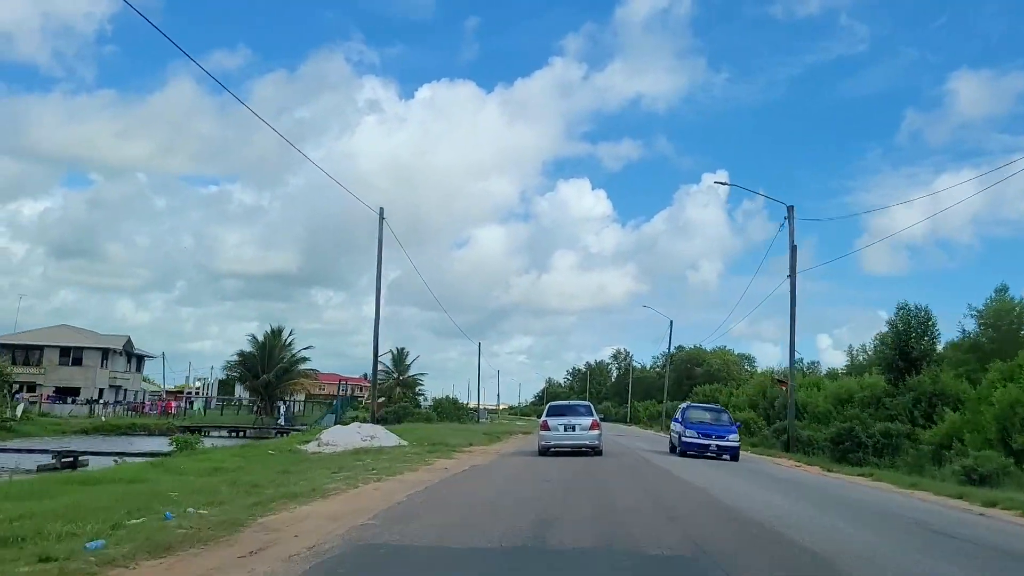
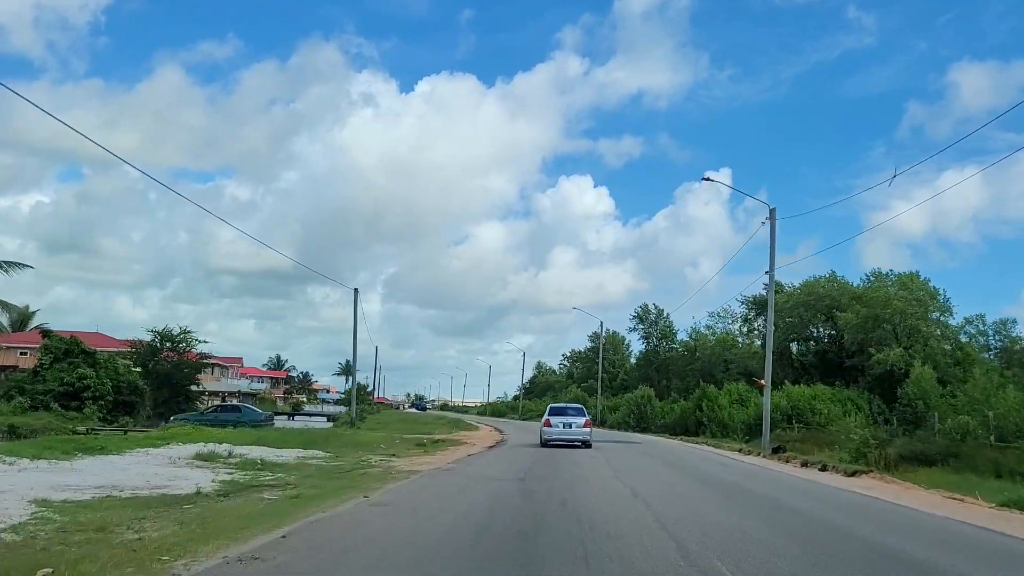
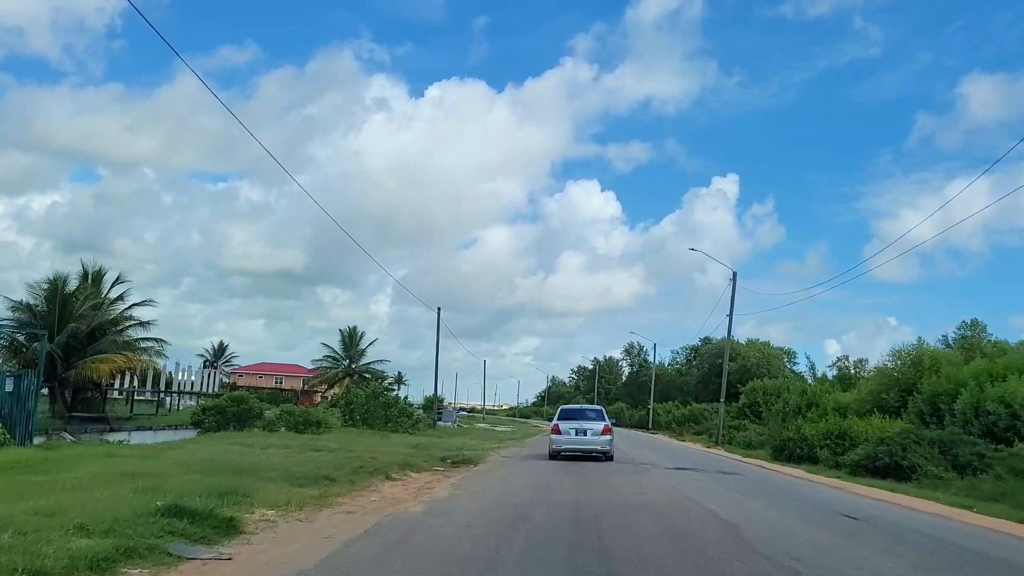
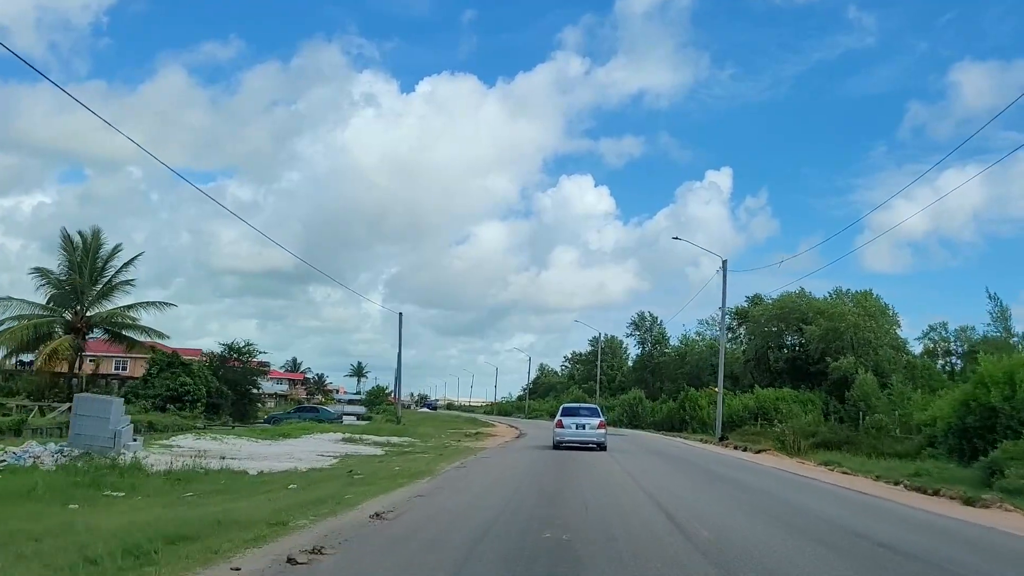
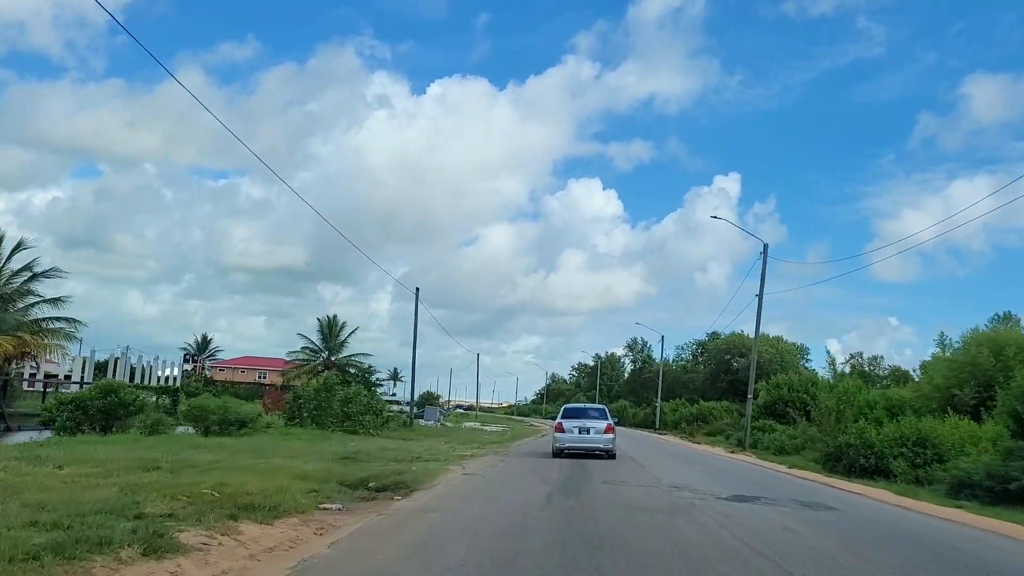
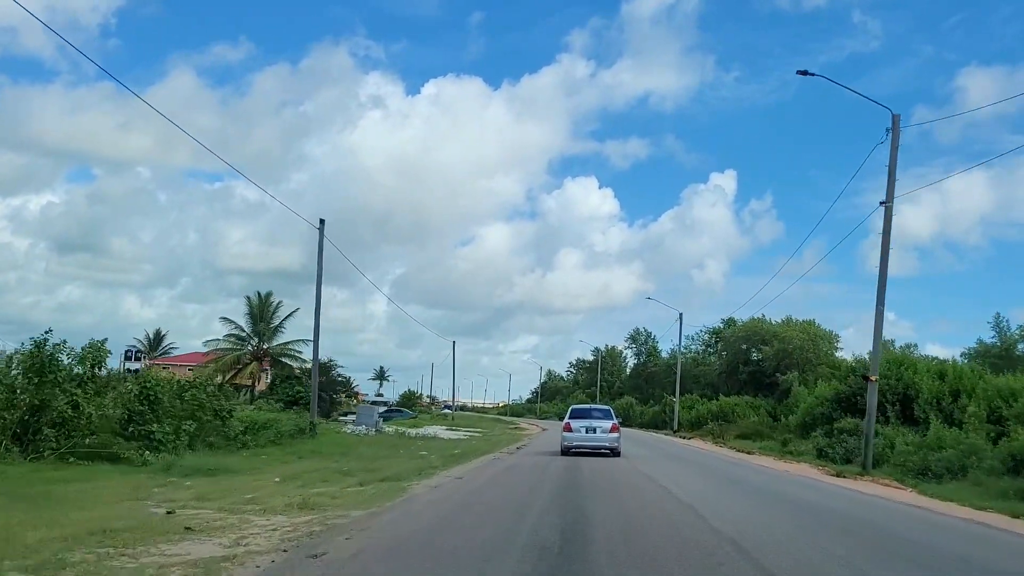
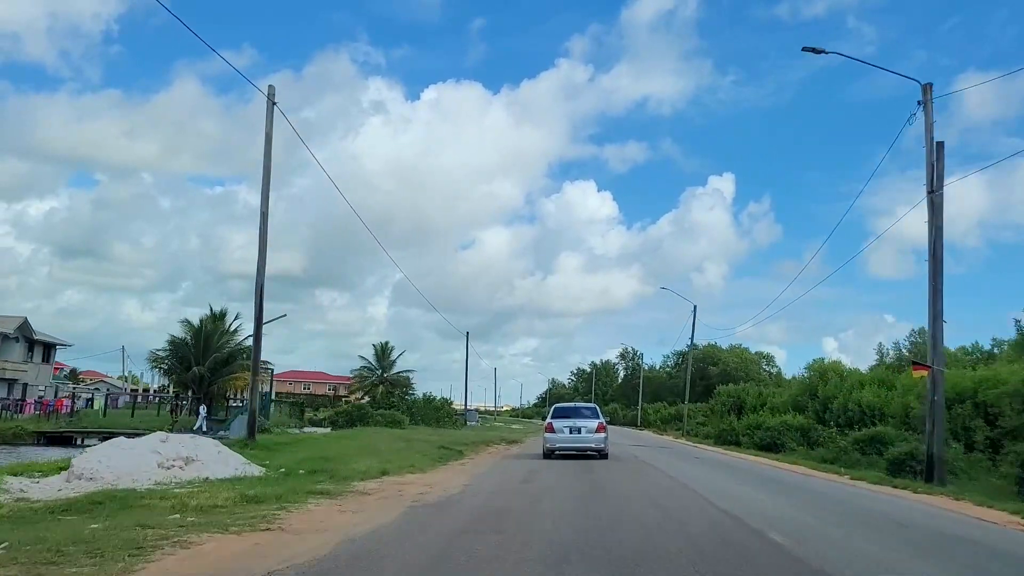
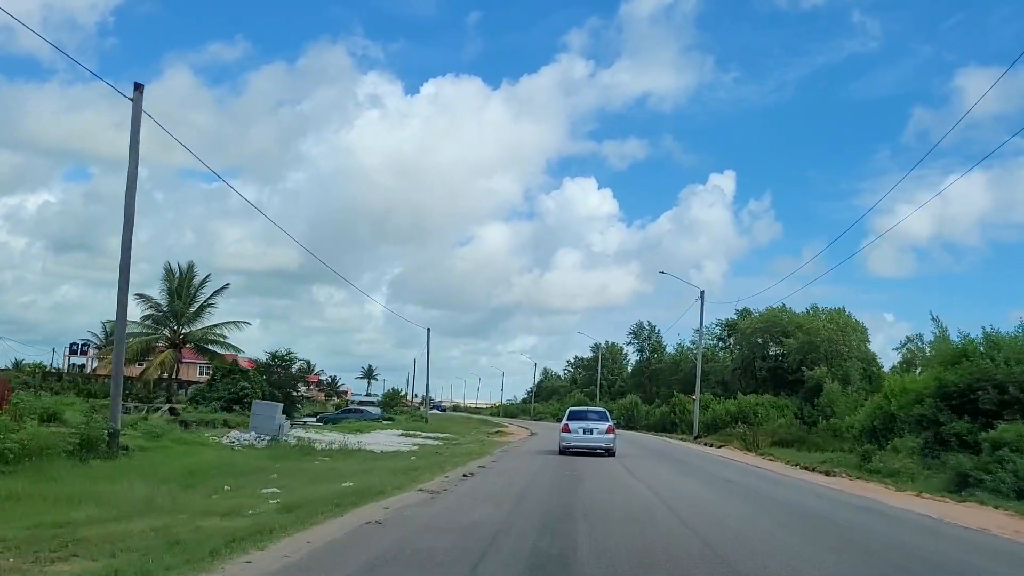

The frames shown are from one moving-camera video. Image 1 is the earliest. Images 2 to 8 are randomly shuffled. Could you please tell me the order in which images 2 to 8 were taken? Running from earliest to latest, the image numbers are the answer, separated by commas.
7, 3, 5, 6, 8, 4, 2
